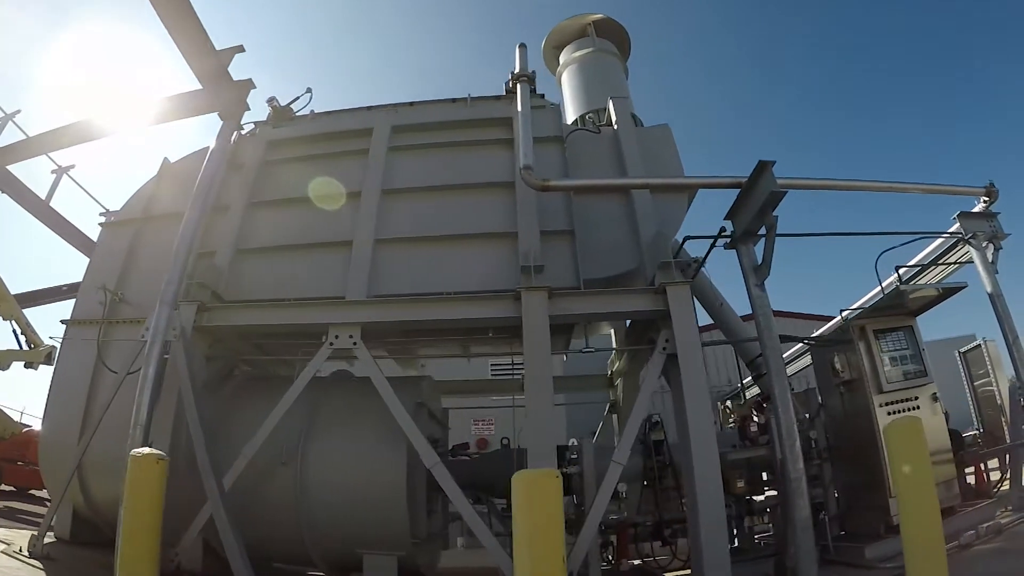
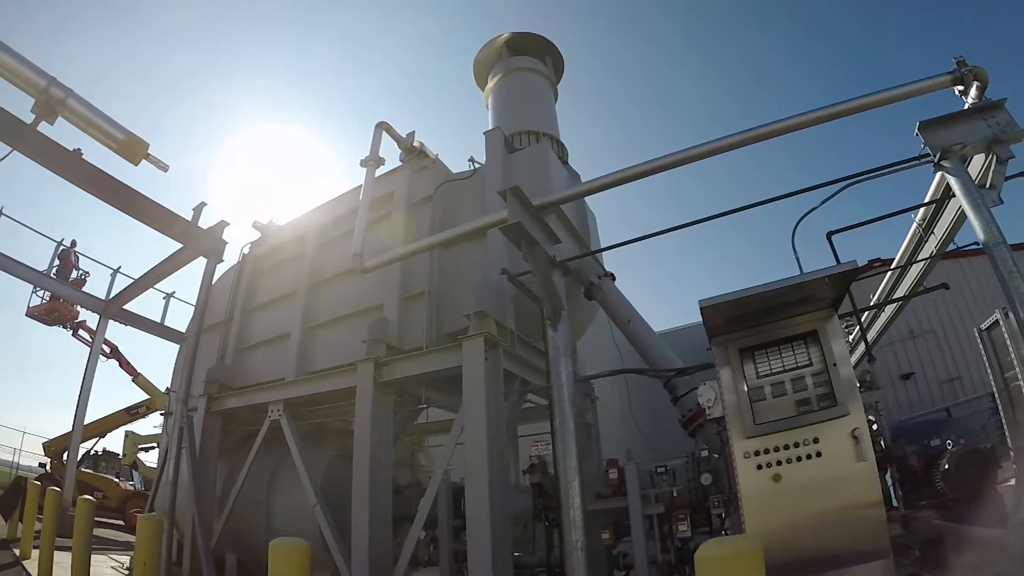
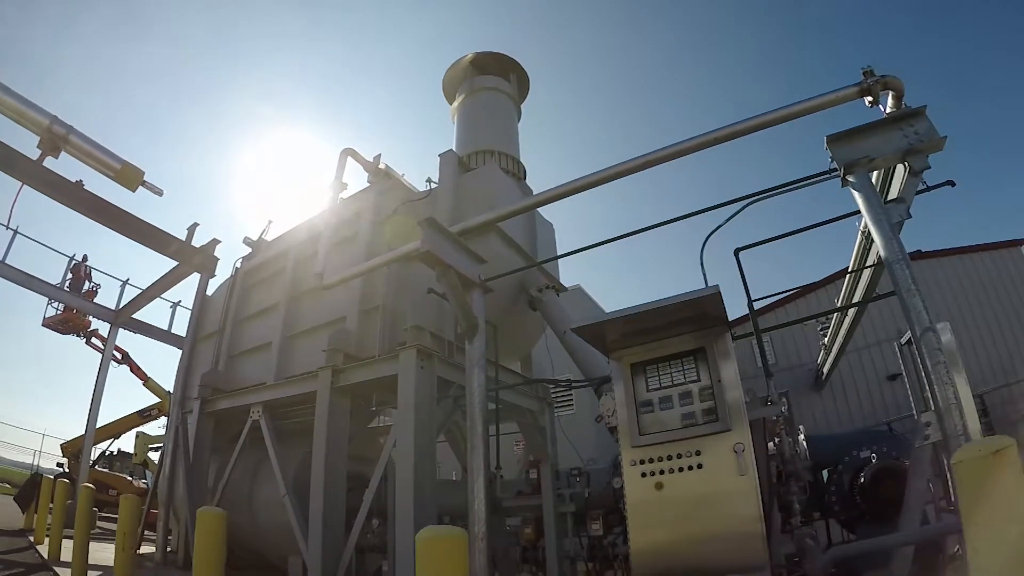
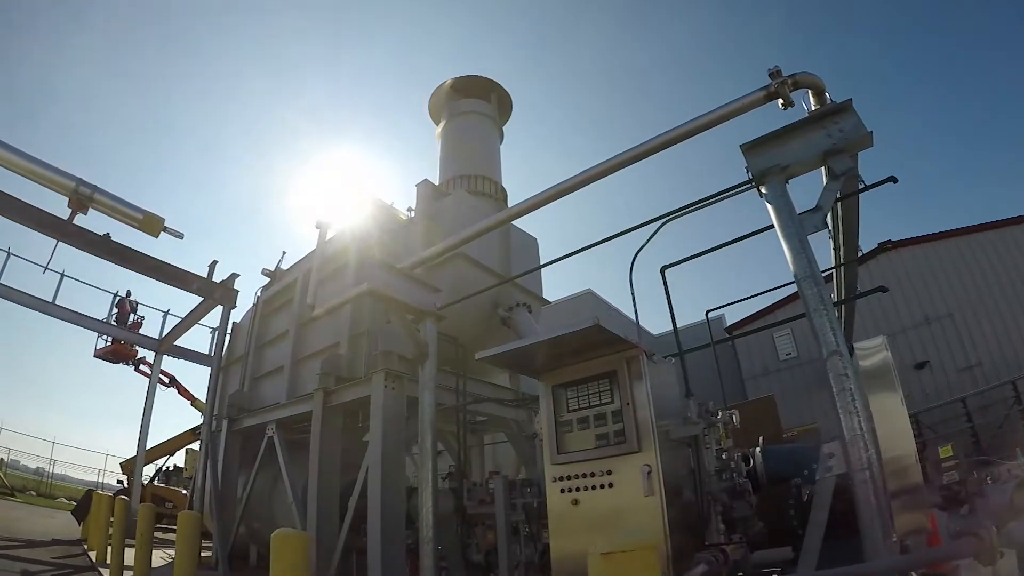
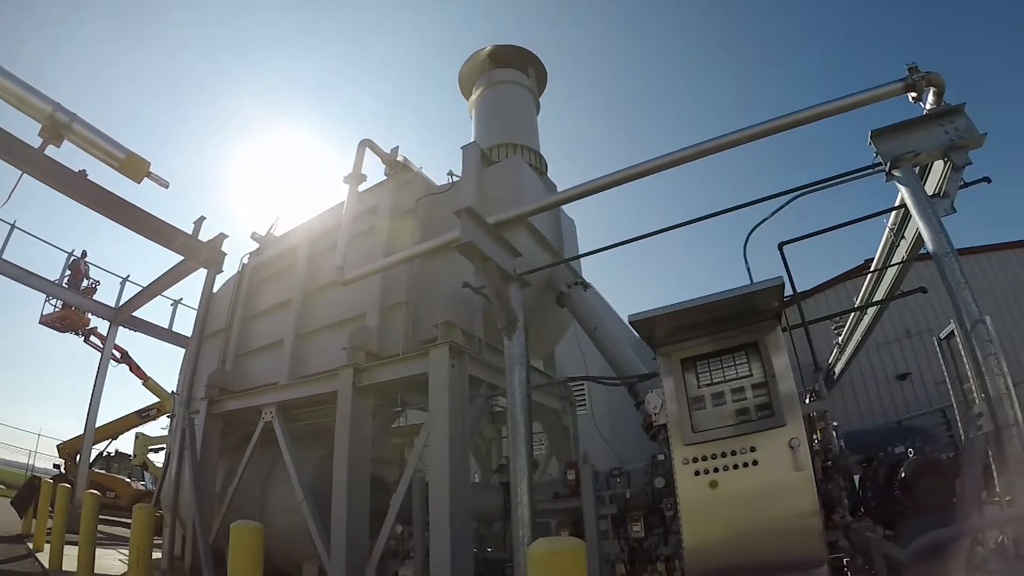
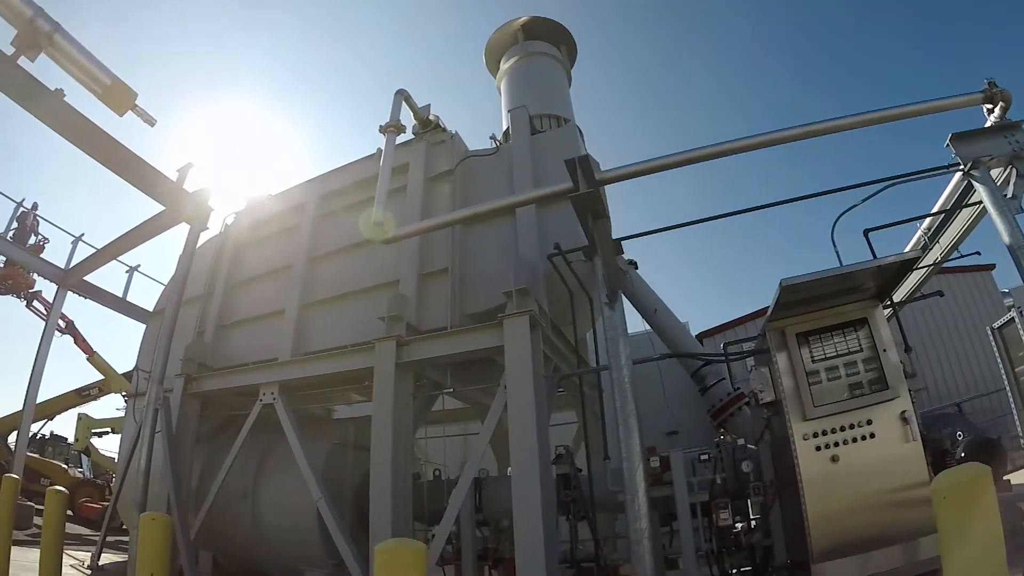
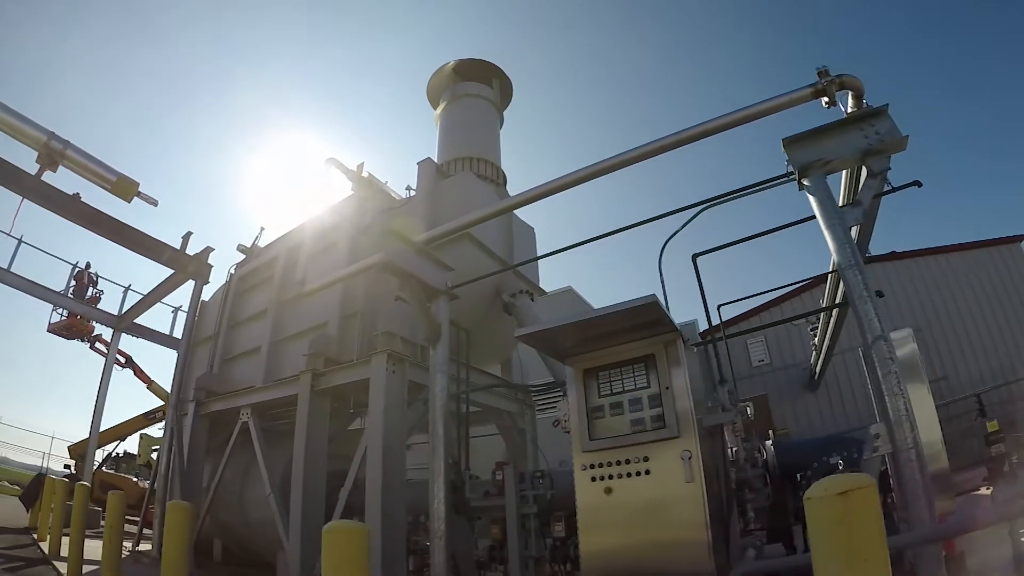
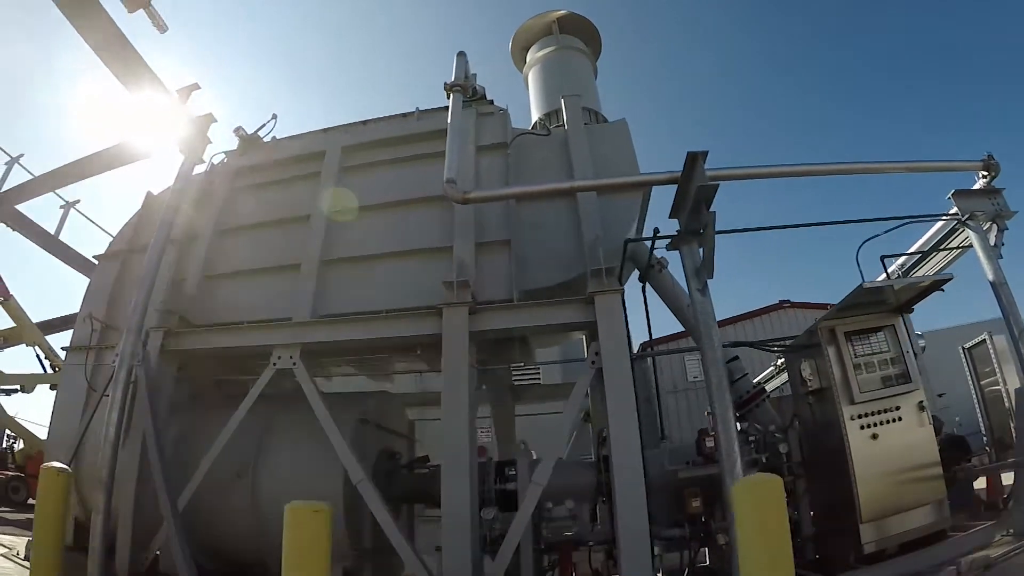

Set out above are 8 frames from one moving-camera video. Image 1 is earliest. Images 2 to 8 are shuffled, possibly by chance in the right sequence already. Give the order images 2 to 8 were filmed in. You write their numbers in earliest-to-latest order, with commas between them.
8, 6, 2, 5, 3, 7, 4
